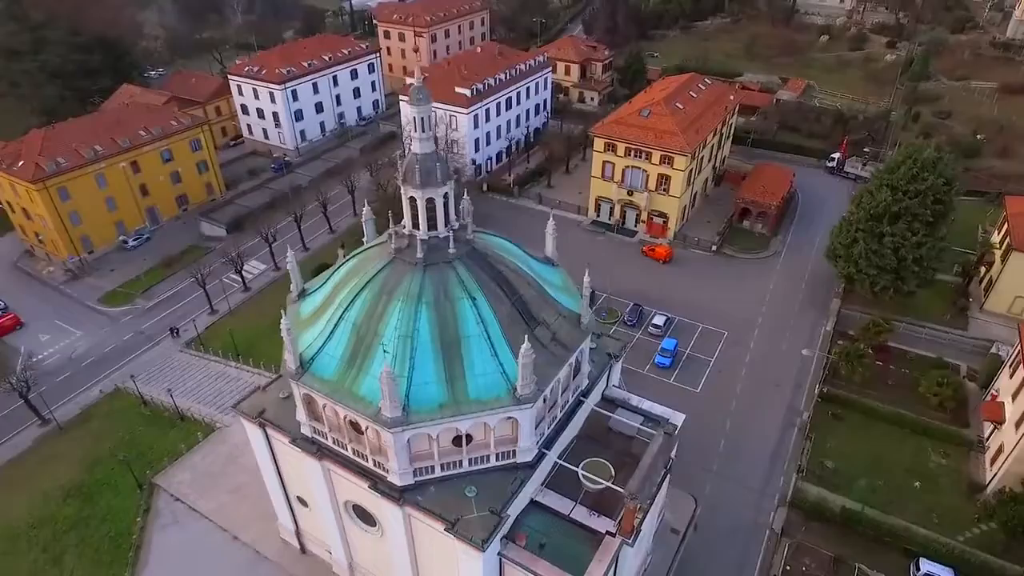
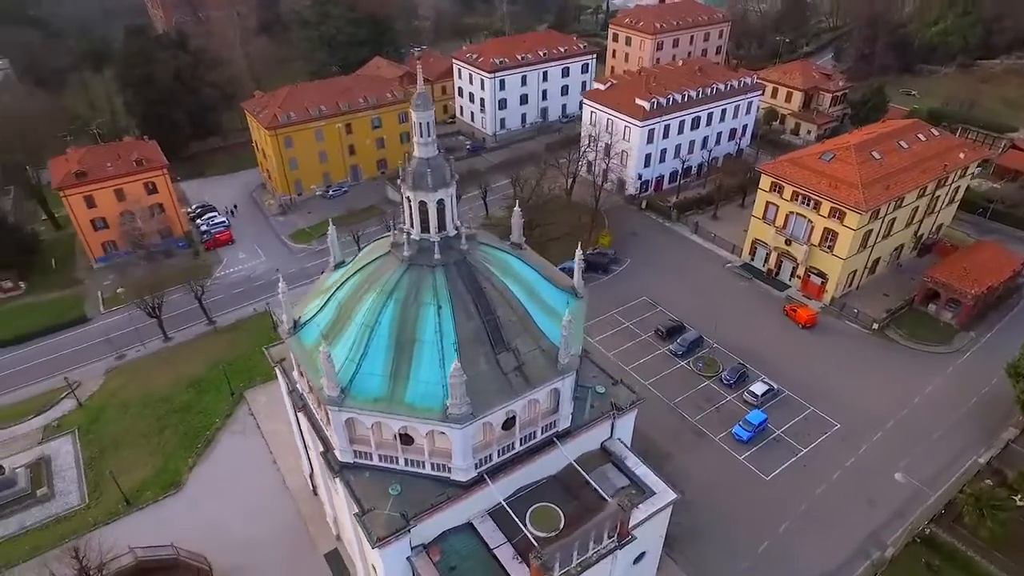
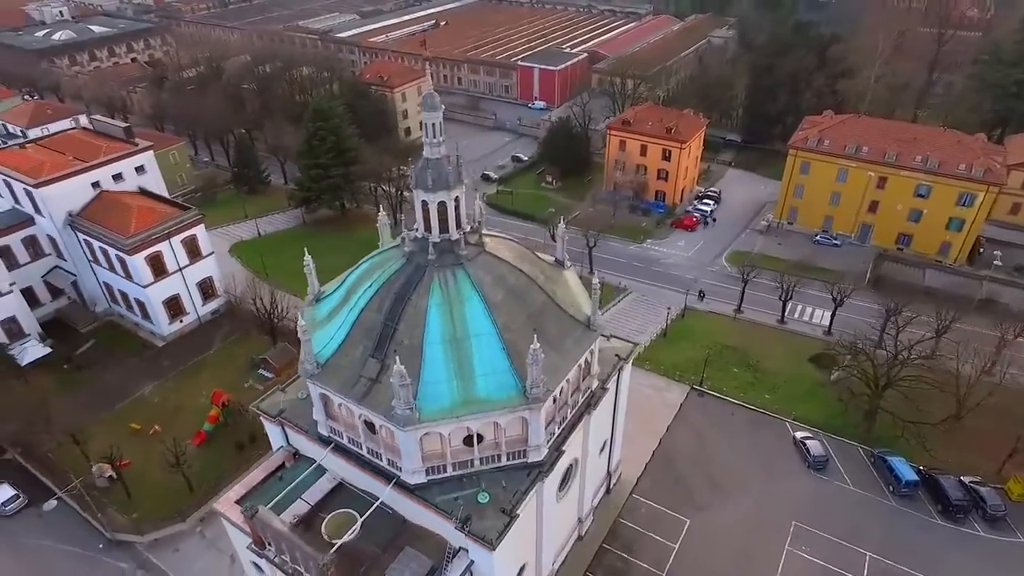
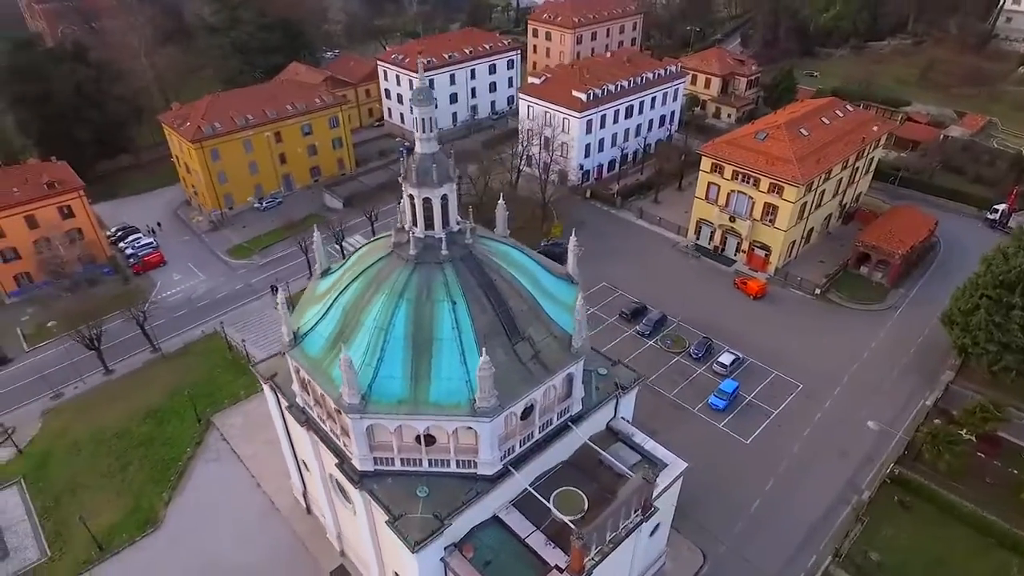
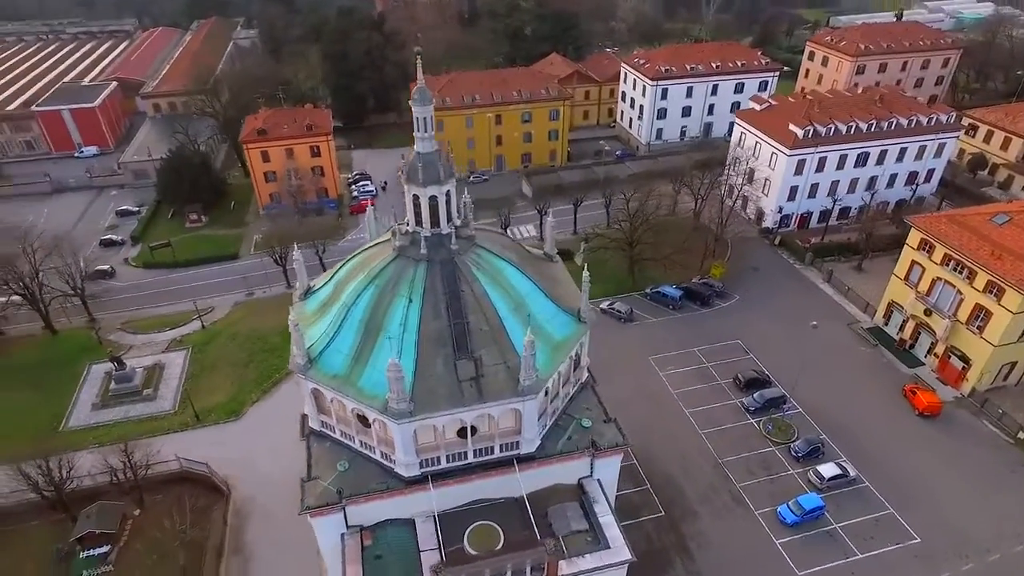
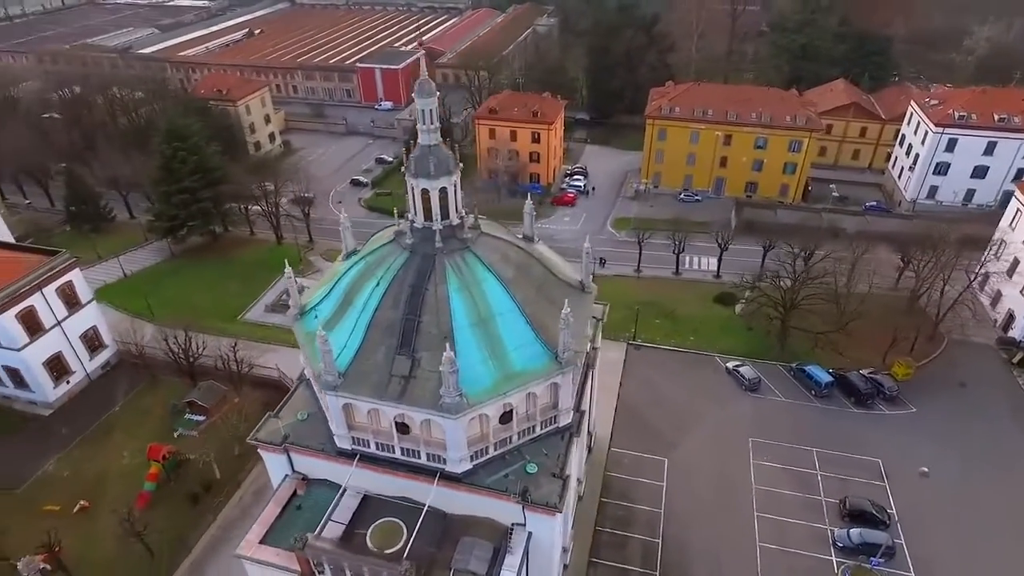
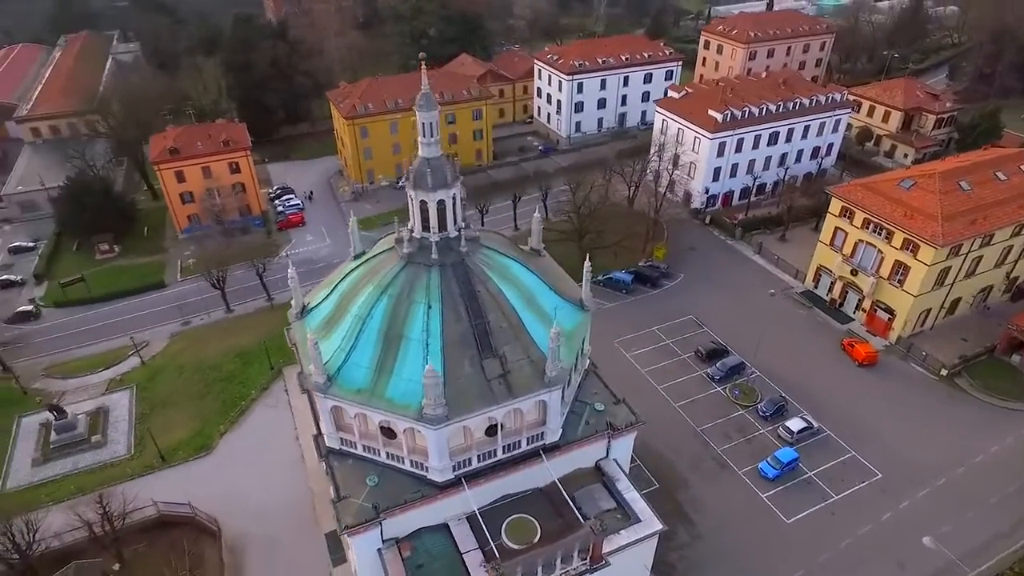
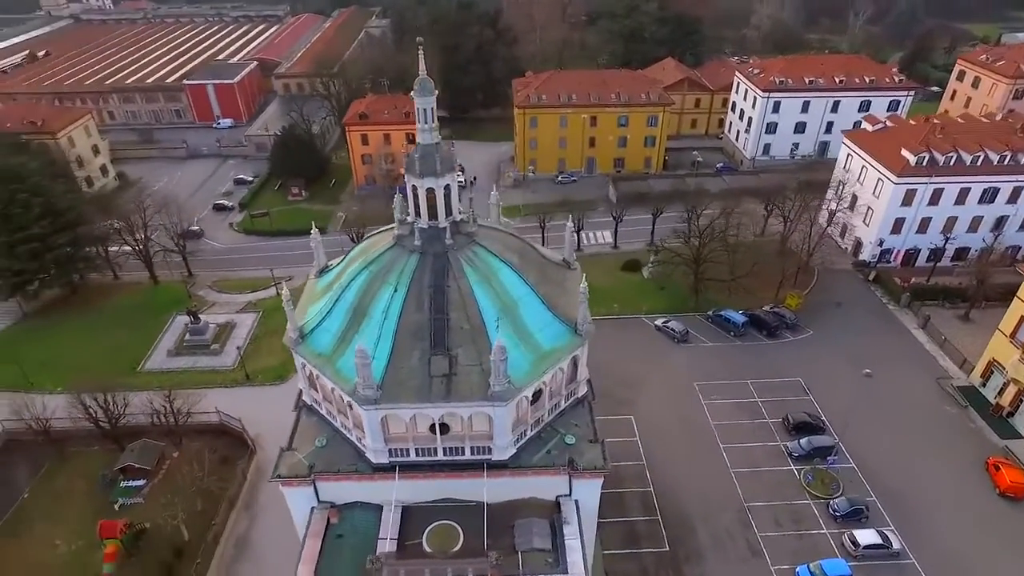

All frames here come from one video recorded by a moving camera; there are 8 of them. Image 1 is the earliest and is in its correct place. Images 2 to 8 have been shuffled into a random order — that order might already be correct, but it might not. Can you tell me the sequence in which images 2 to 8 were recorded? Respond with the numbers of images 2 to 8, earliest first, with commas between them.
4, 2, 7, 5, 8, 6, 3
